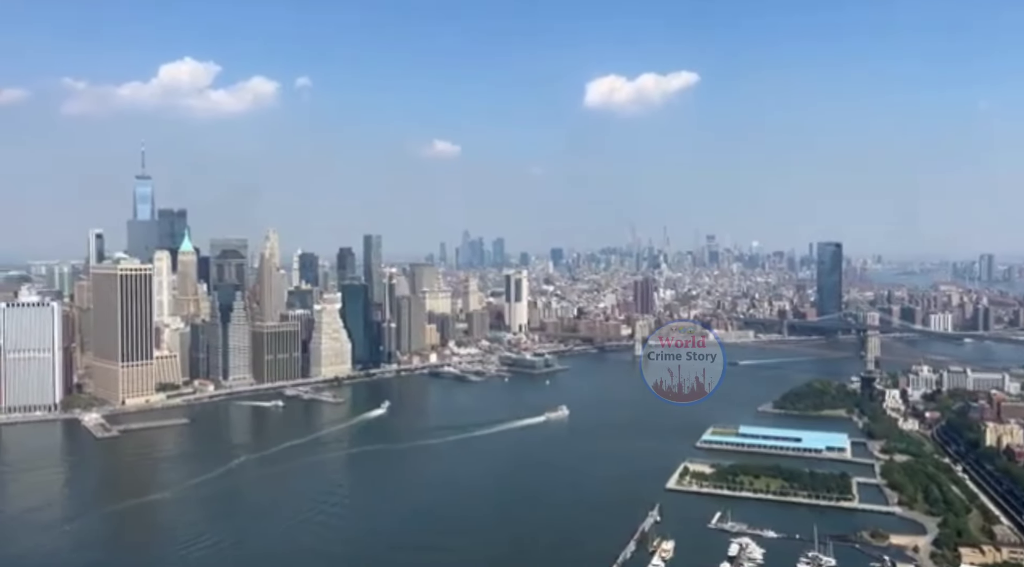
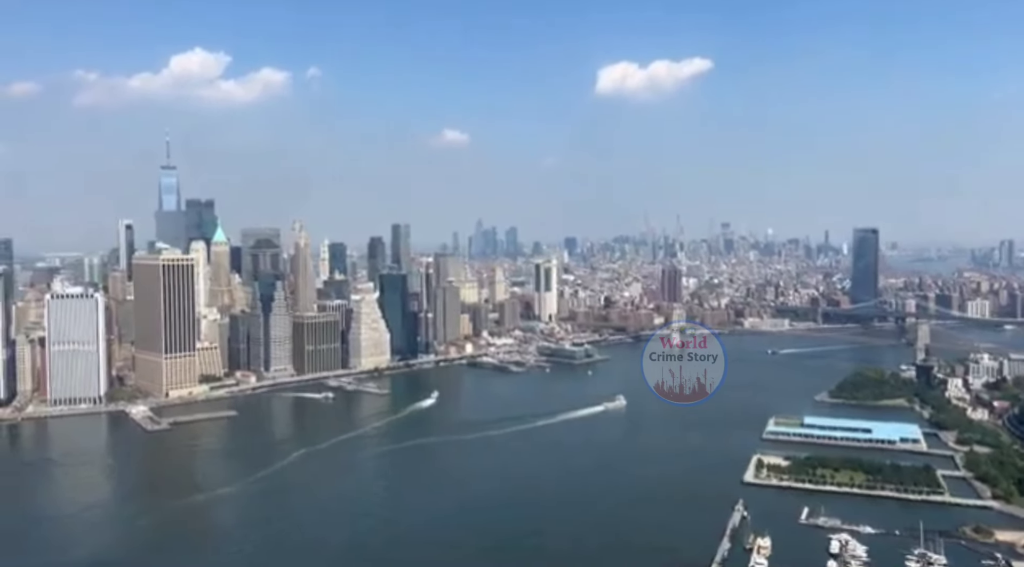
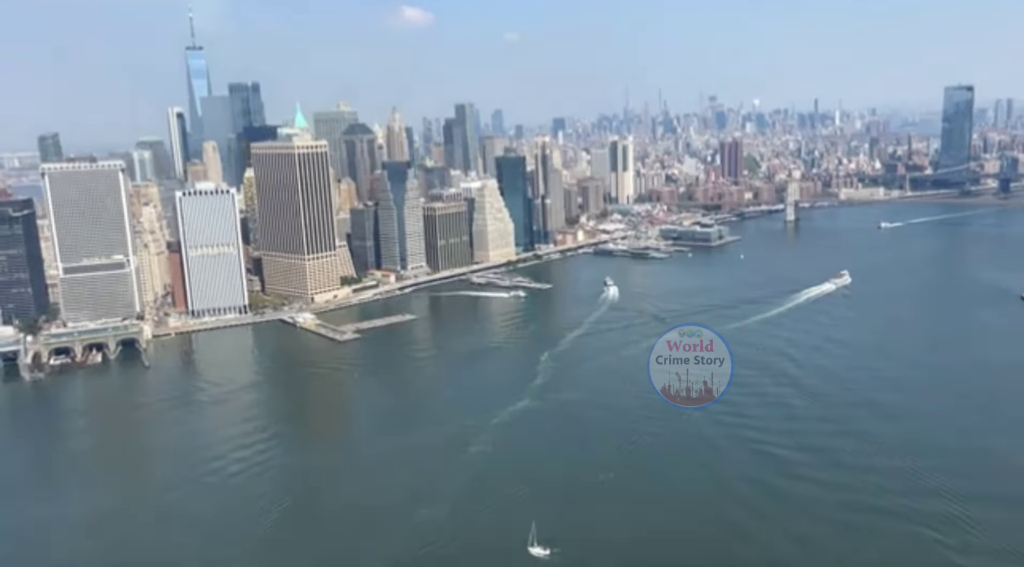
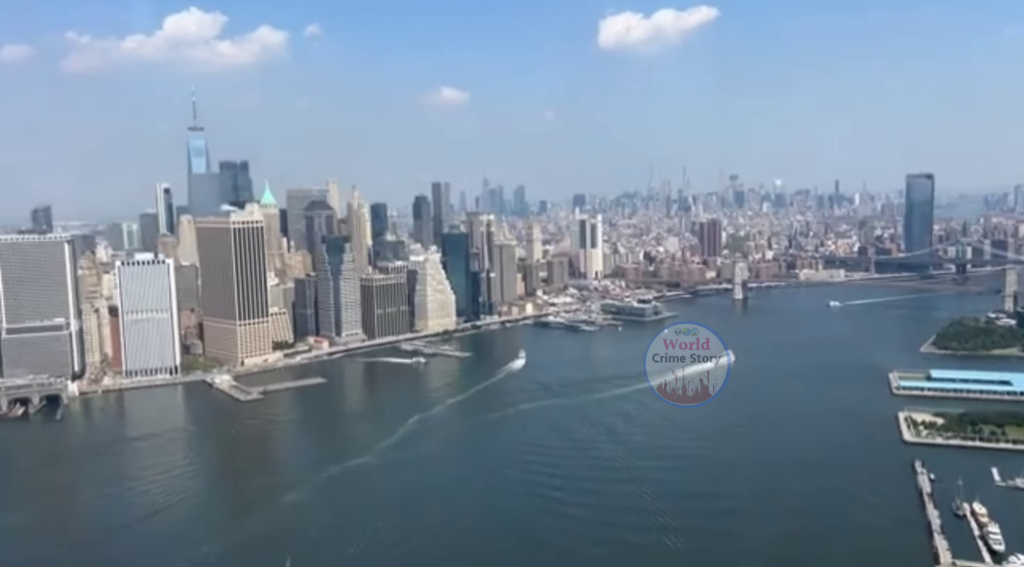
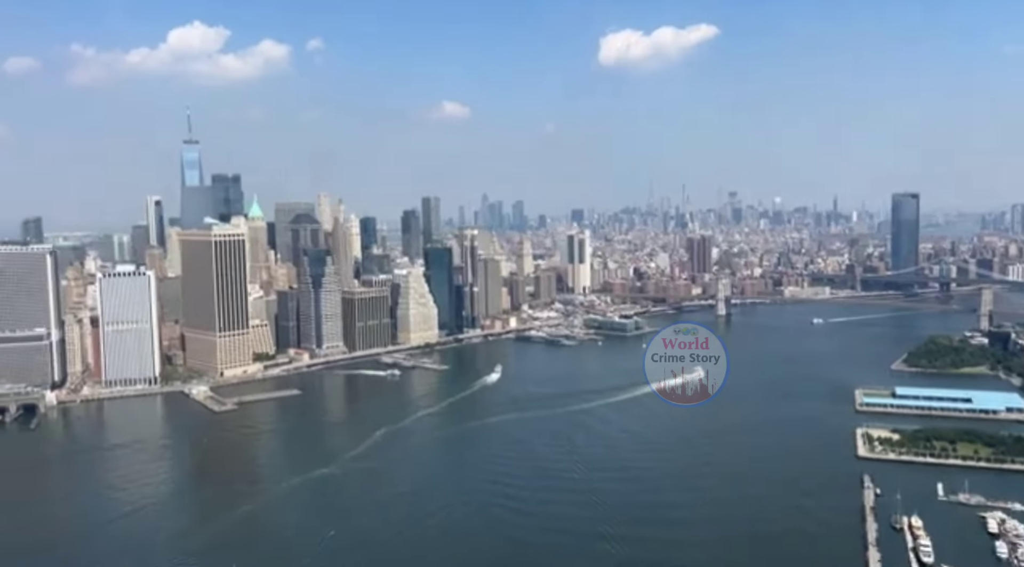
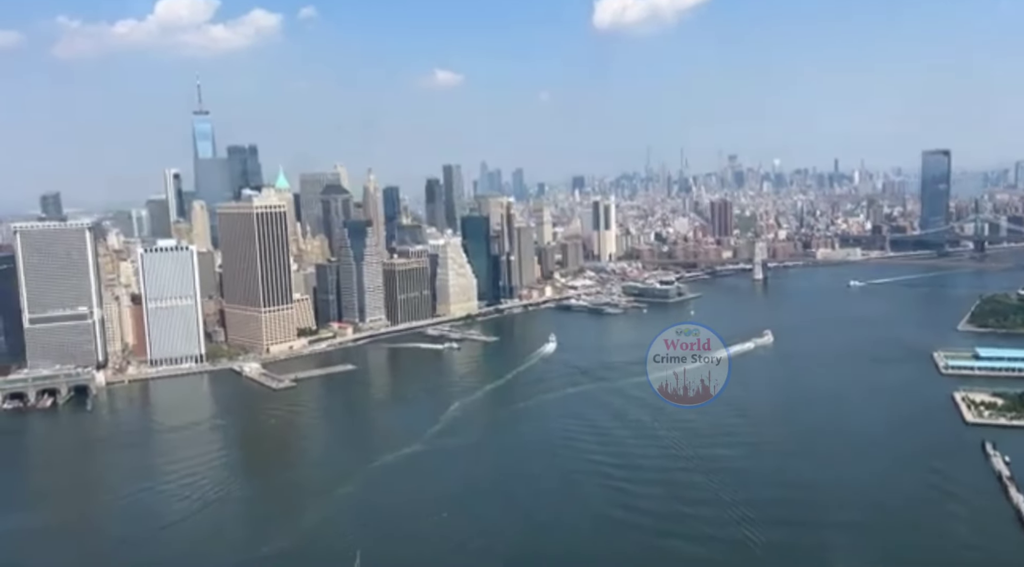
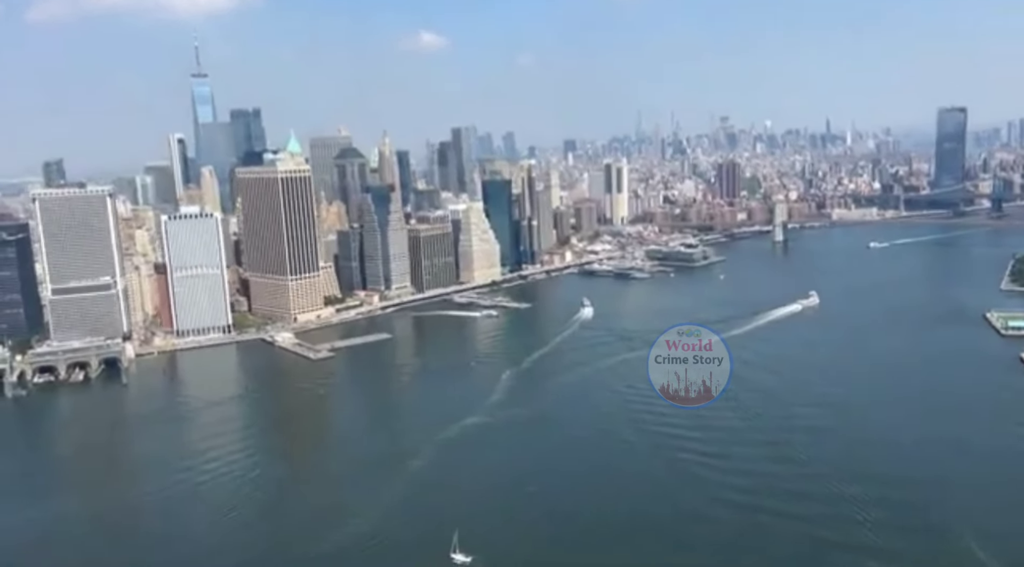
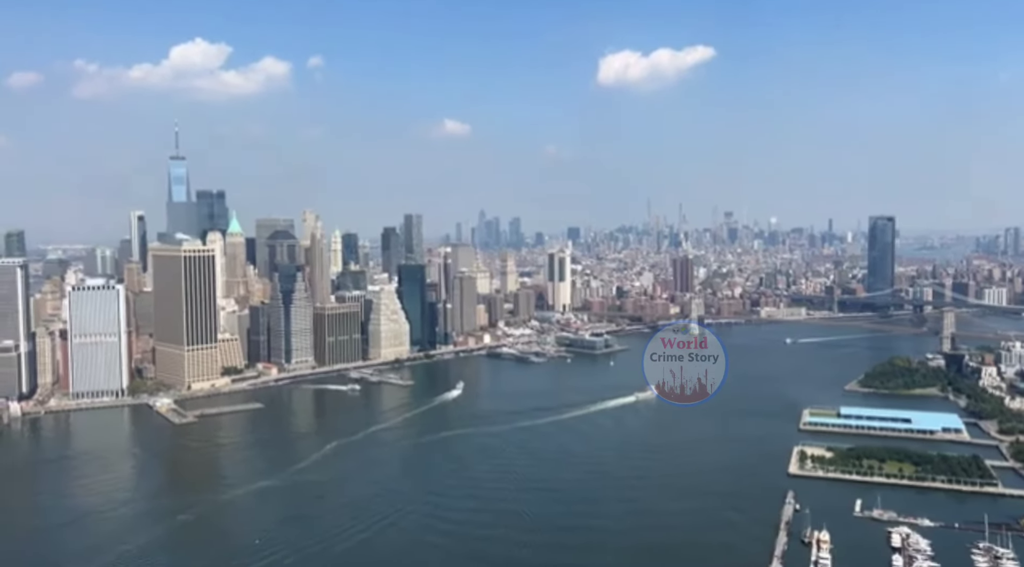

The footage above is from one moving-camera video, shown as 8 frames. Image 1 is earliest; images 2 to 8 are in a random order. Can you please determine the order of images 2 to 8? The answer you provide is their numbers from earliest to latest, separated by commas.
2, 8, 5, 4, 6, 7, 3
